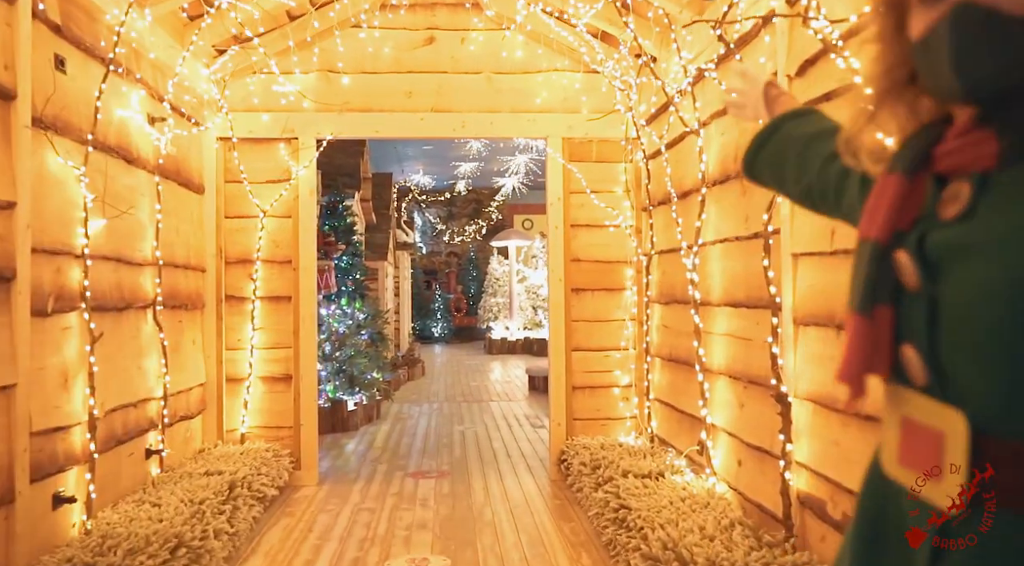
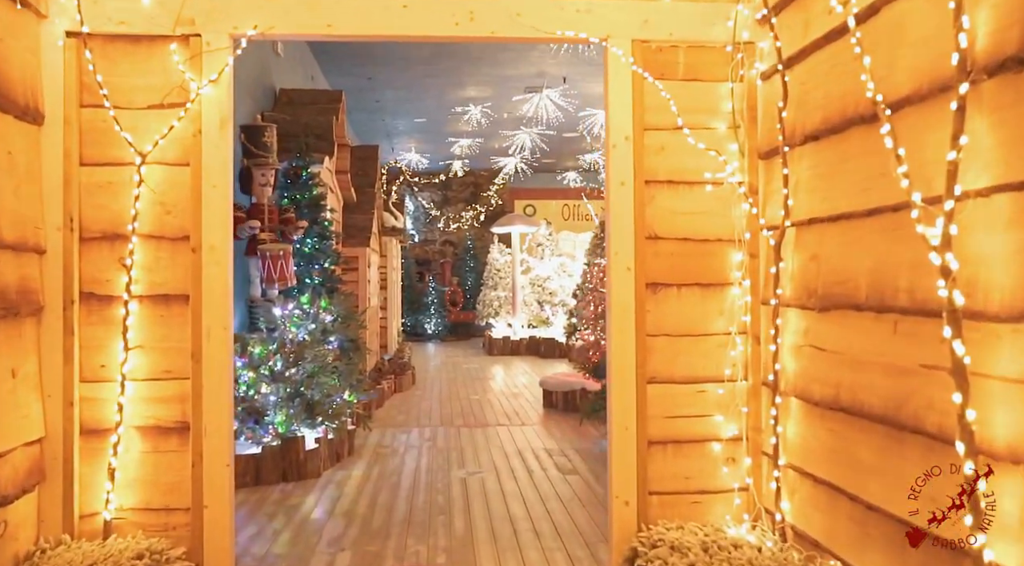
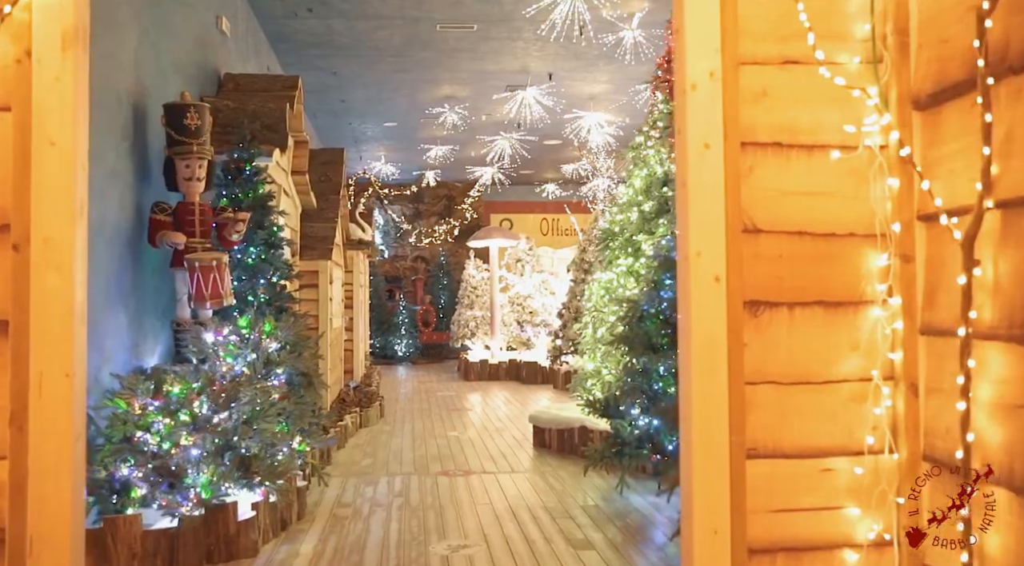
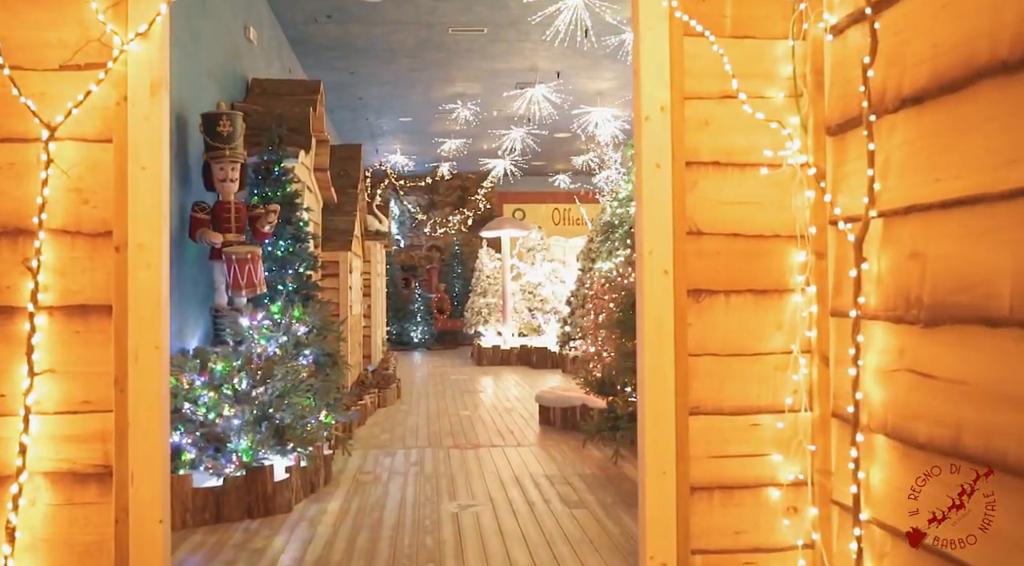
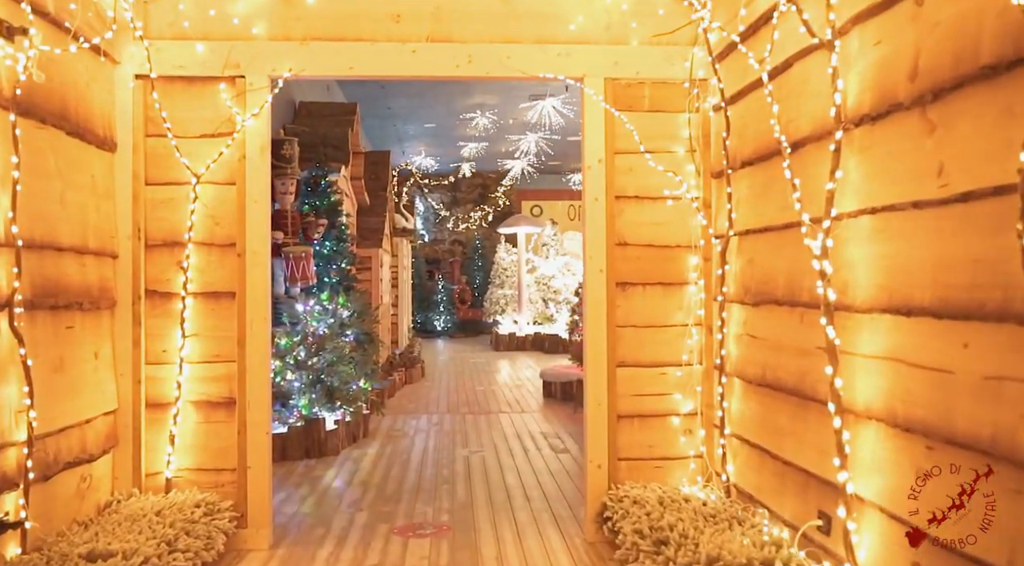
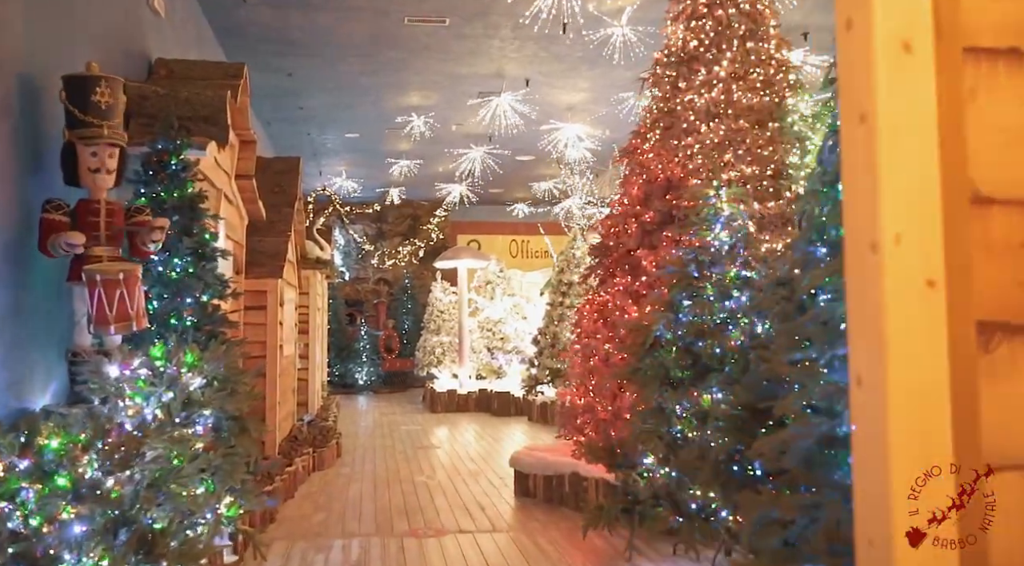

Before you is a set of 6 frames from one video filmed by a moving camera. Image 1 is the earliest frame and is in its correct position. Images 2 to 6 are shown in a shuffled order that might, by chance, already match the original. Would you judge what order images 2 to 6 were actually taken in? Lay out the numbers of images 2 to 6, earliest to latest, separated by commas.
5, 2, 4, 3, 6
